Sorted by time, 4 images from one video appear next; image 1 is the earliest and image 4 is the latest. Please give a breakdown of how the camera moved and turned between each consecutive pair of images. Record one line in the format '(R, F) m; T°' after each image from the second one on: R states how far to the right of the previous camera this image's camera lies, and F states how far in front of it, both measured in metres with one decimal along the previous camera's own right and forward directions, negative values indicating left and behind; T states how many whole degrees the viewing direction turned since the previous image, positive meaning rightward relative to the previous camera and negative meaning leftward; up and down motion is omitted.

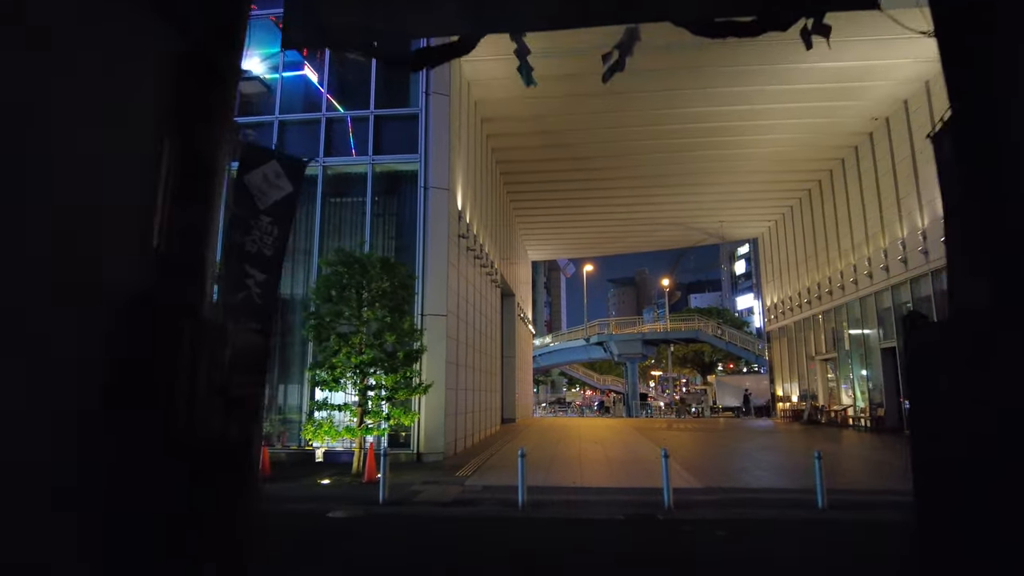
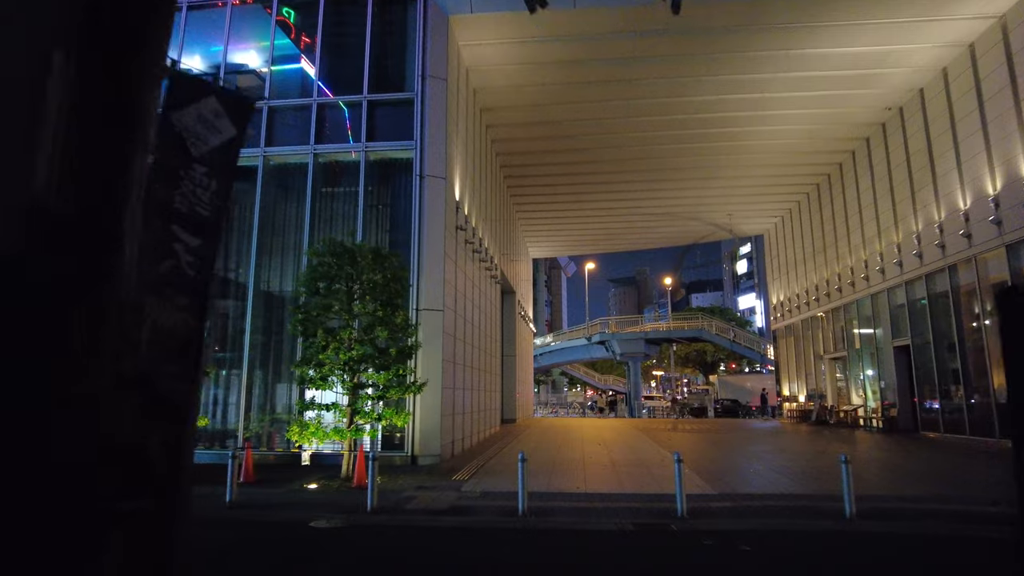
(0.0, +0.7) m; 0°
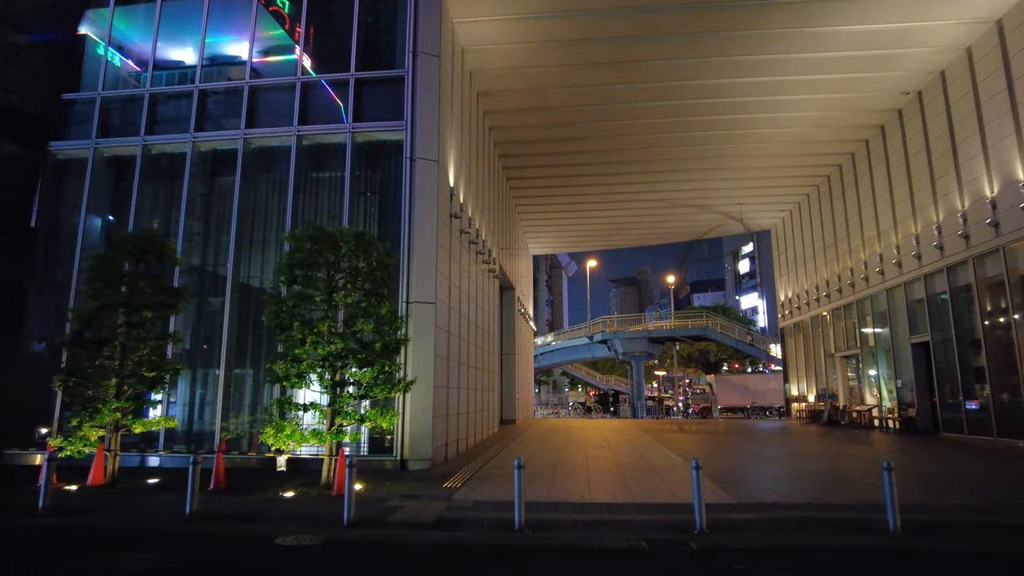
(+0.1, +1.0) m; 0°
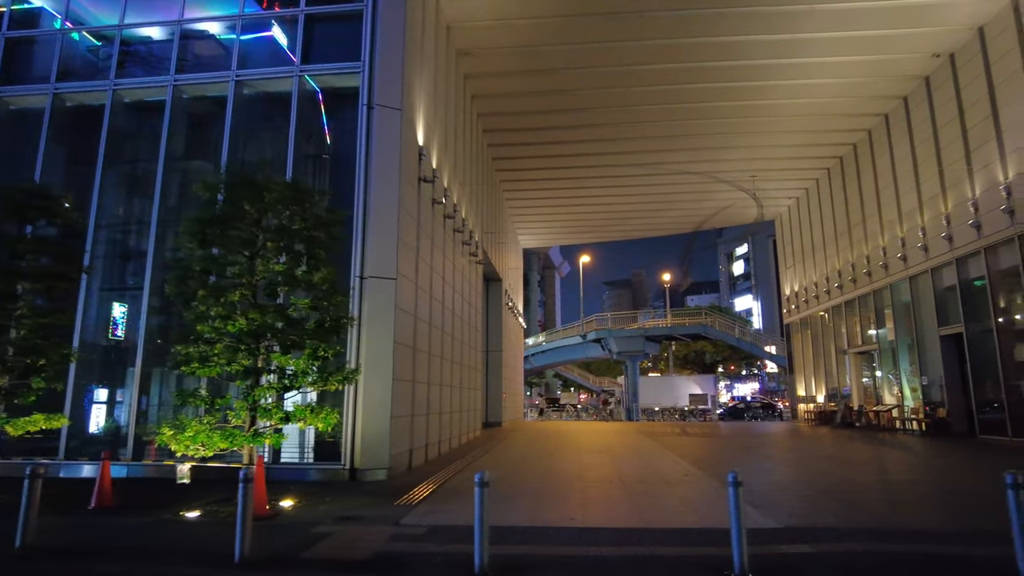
(+0.3, +2.2) m; +1°
